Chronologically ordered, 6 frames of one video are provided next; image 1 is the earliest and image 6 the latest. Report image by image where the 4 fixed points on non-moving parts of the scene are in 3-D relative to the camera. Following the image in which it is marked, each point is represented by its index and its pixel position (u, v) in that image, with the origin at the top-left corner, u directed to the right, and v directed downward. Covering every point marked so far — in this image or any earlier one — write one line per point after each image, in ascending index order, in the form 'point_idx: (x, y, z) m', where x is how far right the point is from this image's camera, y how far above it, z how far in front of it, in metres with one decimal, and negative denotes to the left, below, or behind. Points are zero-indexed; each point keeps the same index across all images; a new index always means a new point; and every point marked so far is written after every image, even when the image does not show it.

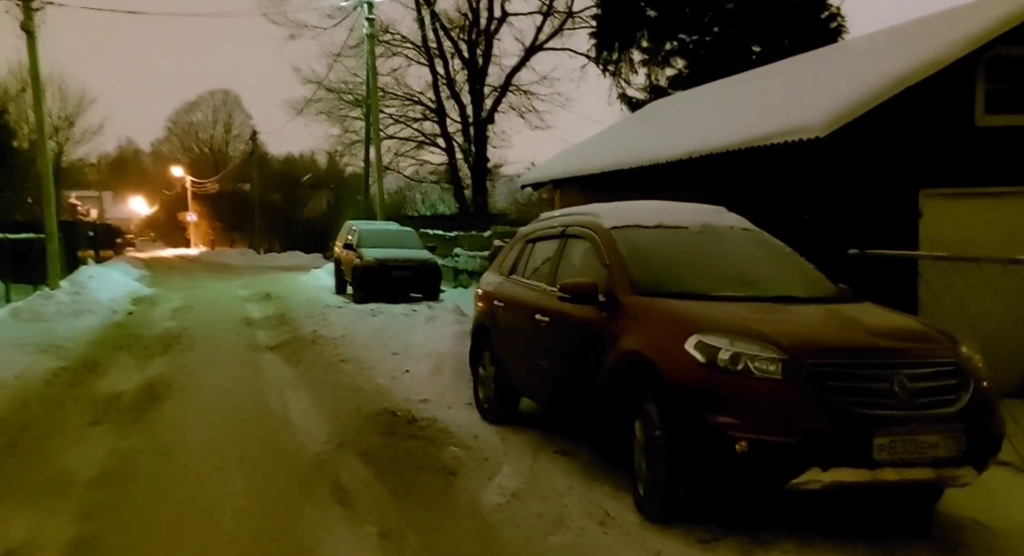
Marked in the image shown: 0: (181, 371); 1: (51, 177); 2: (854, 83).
0: (-4.3, -1.2, +9.1) m
1: (-13.2, +2.9, +20.0) m
2: (+4.1, +2.3, +8.4) m
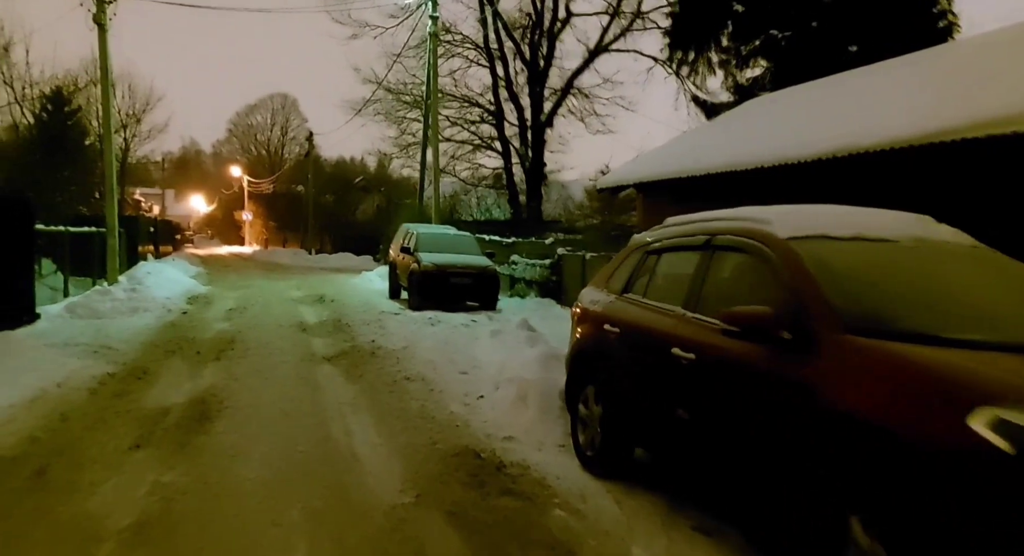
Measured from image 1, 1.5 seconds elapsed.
0: (-3.3, -1.3, +8.3) m
1: (-11.3, +3.1, +19.7) m
2: (+5.2, +2.0, +7.1) m
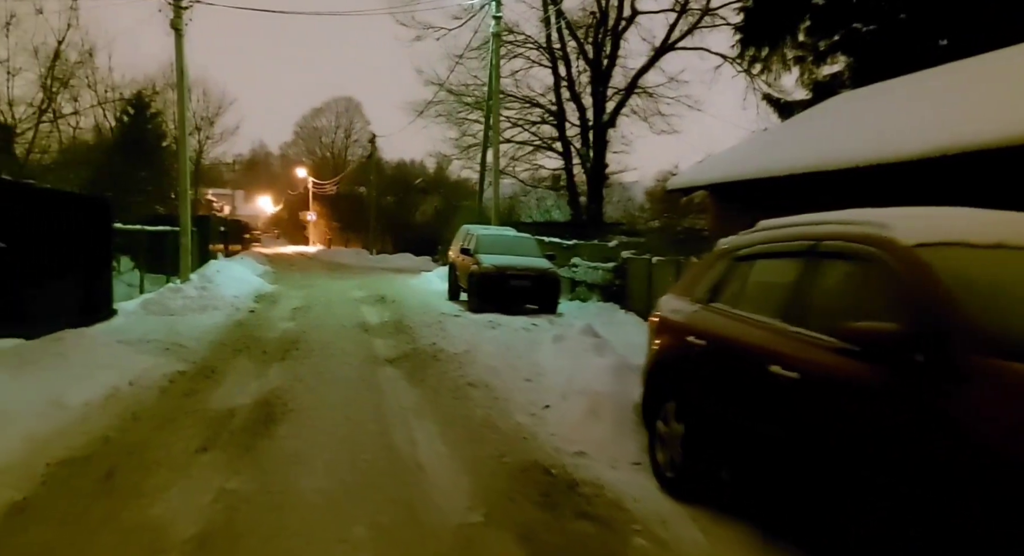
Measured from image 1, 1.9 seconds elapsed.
0: (-2.5, -1.3, +8.2) m
1: (-9.6, +3.1, +20.3) m
2: (+5.9, +1.9, +6.3) m
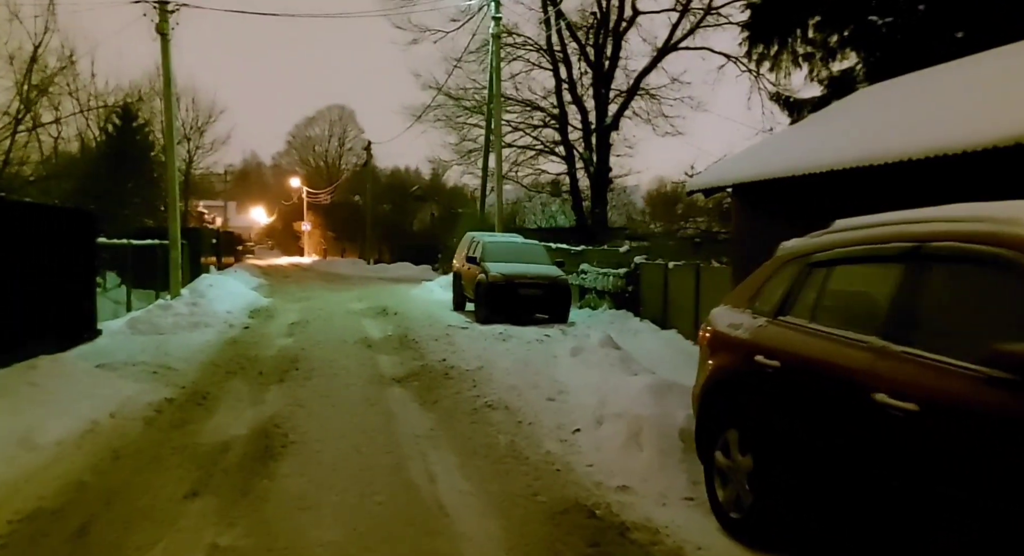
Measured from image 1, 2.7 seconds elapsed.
0: (-2.3, -1.4, +7.5) m
1: (-9.5, +2.7, +19.6) m
2: (+6.0, +1.9, +5.7) m
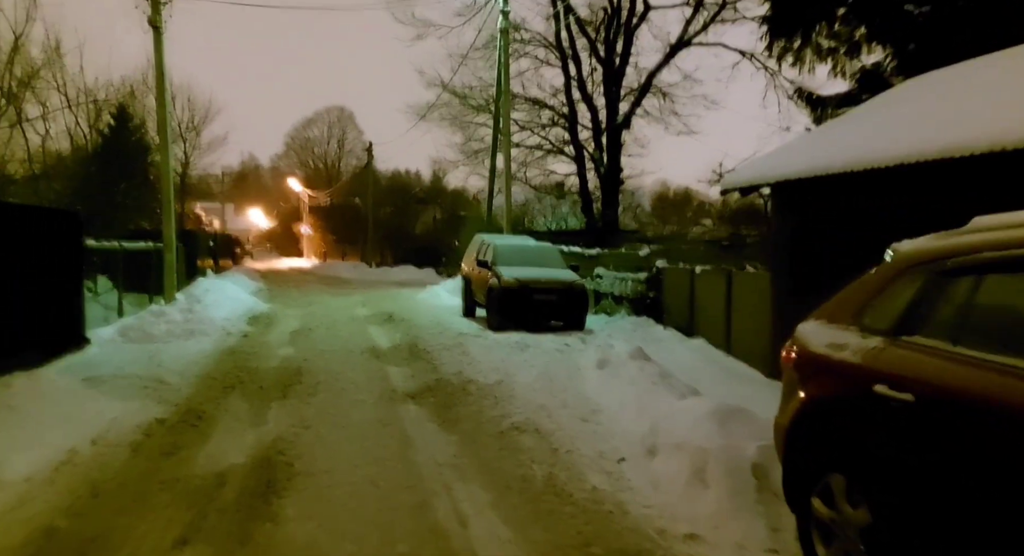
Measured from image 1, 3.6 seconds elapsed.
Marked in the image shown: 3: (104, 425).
0: (-2.0, -1.5, +6.8) m
1: (-9.2, +2.6, +18.8) m
2: (+6.3, +1.9, +5.0) m
3: (-3.8, -1.4, +6.6) m
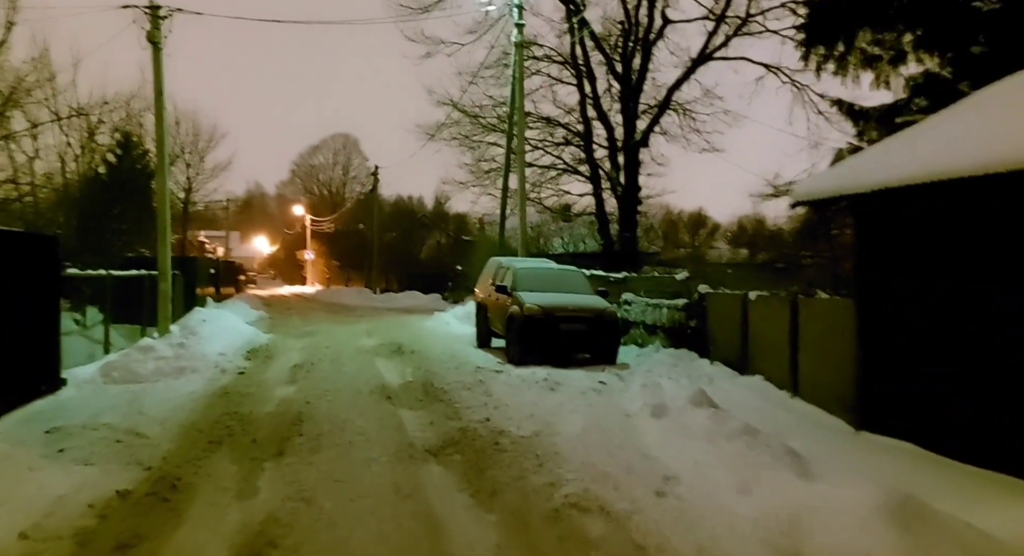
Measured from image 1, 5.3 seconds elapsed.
0: (-1.6, -1.8, +5.3) m
1: (-8.7, +1.8, +17.5) m
2: (+6.7, +1.7, +3.6) m
3: (-3.4, -1.7, +5.1) m
